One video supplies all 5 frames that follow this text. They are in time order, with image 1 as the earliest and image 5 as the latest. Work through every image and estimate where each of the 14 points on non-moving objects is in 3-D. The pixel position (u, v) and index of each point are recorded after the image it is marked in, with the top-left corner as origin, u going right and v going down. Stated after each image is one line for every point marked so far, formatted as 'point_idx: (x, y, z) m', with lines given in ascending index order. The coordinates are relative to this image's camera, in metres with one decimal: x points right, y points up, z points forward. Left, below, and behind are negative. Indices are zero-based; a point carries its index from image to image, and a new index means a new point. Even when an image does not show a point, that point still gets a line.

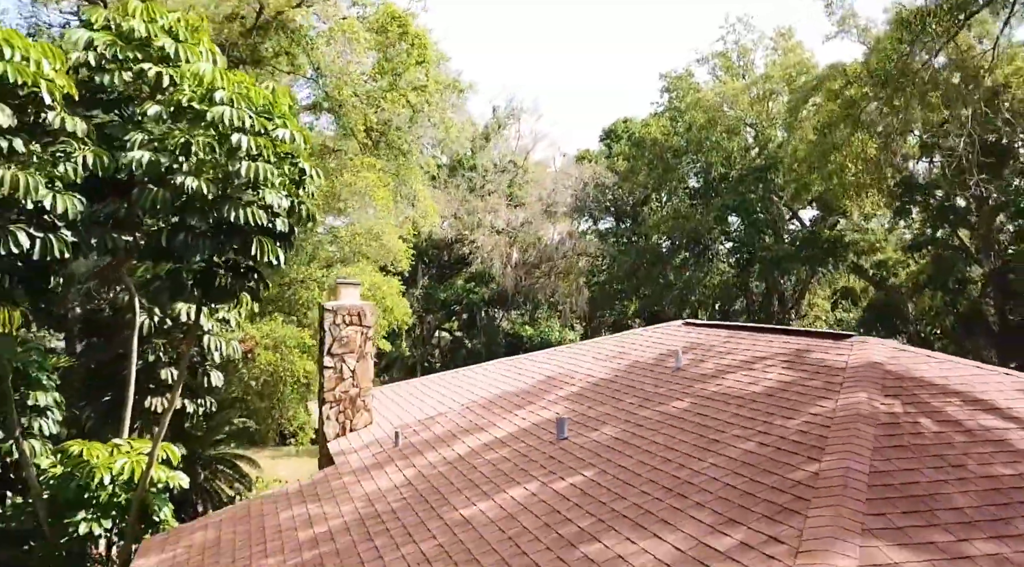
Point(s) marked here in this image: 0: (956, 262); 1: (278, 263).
0: (+10.7, +0.5, +20.1) m
1: (-2.4, +0.2, +8.4) m
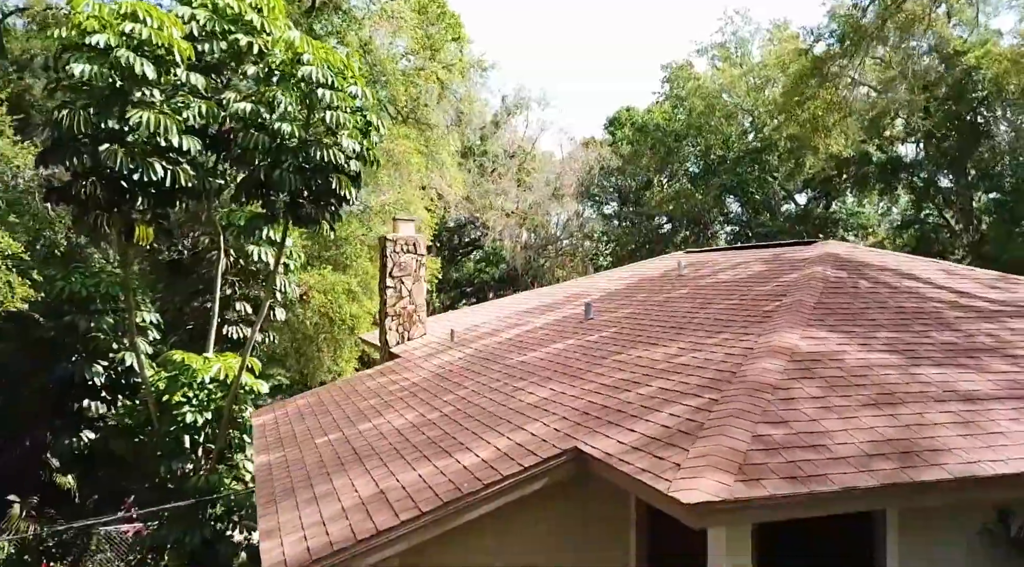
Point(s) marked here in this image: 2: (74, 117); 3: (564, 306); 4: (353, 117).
0: (+11.1, +1.3, +21.9) m
1: (-2.0, +1.0, +10.2) m
2: (-4.6, +1.7, +8.8) m
3: (+0.6, -0.3, +9.8) m
4: (-1.9, +2.0, +10.1) m
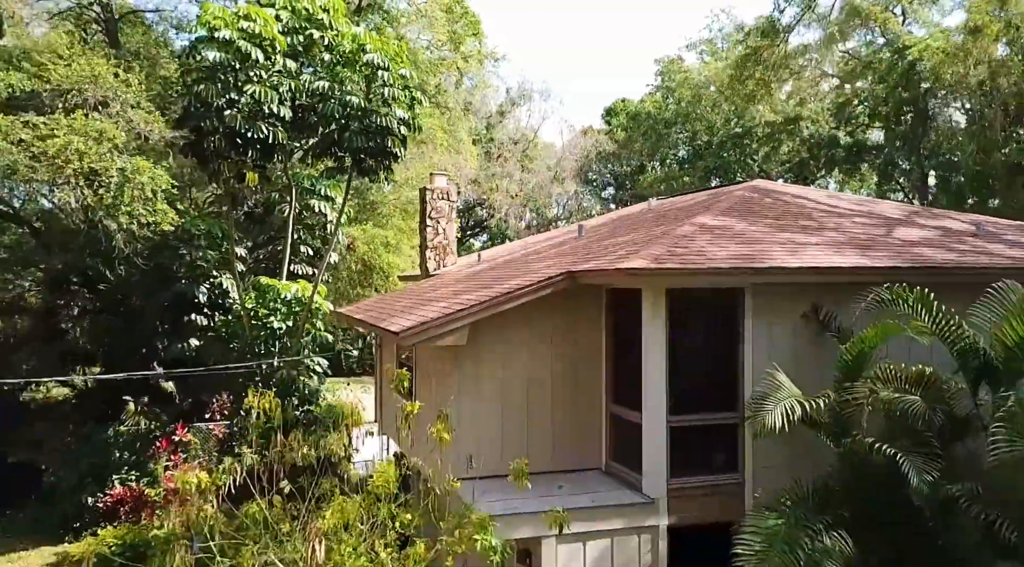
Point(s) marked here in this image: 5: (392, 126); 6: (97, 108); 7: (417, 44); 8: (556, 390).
0: (+11.3, +2.4, +25.1) m
1: (-1.8, +2.0, +13.4) m
2: (-4.4, +2.7, +11.9) m
3: (+0.8, +0.7, +12.9) m
4: (-1.7, +3.0, +13.3) m
5: (-1.9, +2.4, +12.9) m
6: (-6.0, +2.6, +12.1) m
7: (-2.0, +5.1, +17.7) m
8: (+0.4, -1.0, +7.9) m
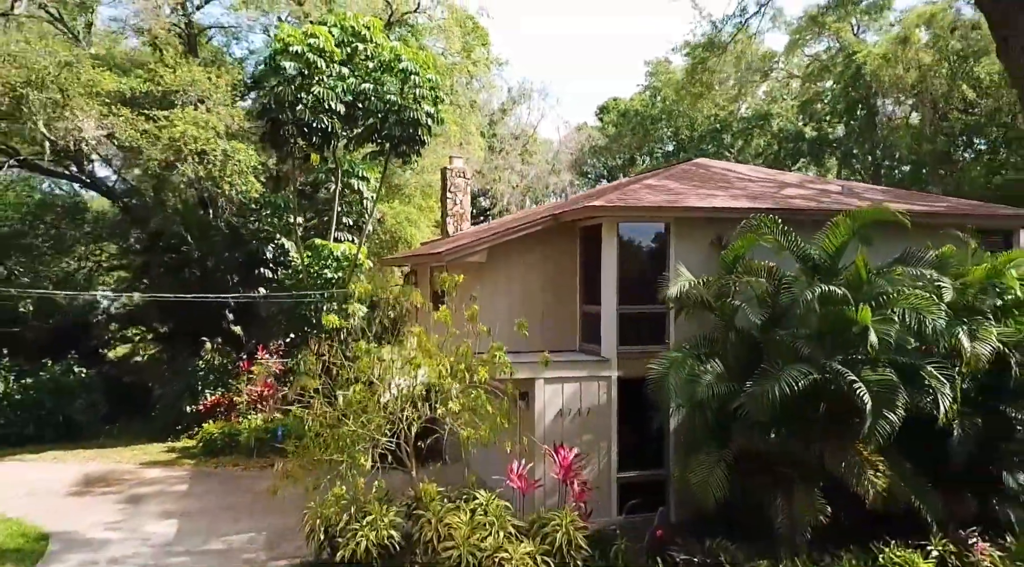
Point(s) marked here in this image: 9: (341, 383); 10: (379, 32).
0: (+11.4, +3.2, +28.7) m
1: (-1.8, +2.9, +17.0) m
2: (-4.3, +3.6, +15.6) m
3: (+0.9, +1.6, +16.6) m
4: (-1.7, +3.8, +16.9) m
5: (-1.8, +3.3, +16.6) m
6: (-5.9, +3.4, +15.7) m
7: (-1.9, +5.9, +21.3) m
8: (+0.5, -0.2, +11.5) m
9: (-1.9, -1.1, +9.3) m
10: (-2.7, +5.1, +17.1) m
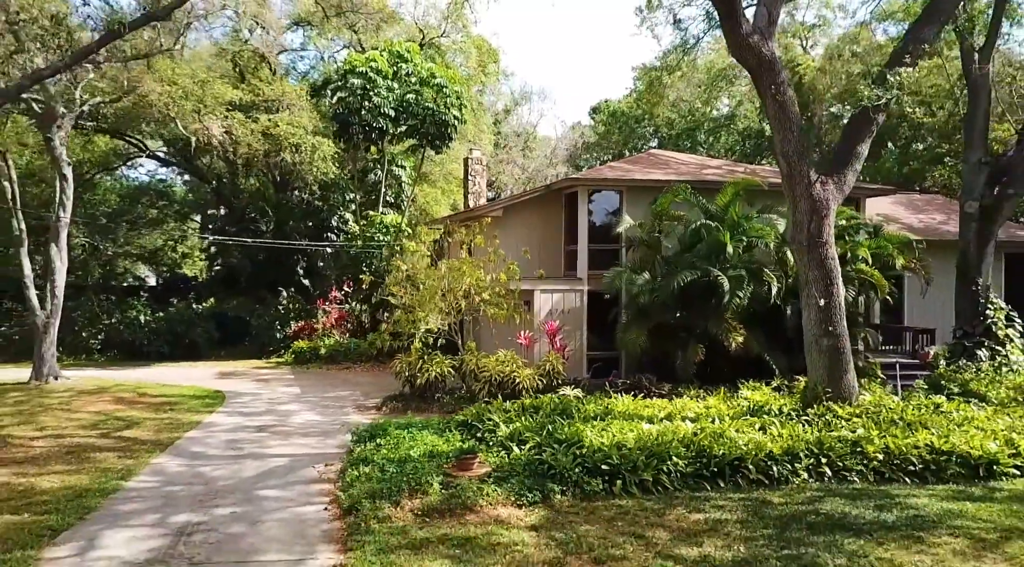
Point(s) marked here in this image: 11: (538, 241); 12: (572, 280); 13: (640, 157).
0: (+11.5, +4.3, +34.4) m
1: (-1.6, +3.9, +22.7) m
2: (-4.2, +4.6, +21.2) m
3: (+1.0, +2.6, +22.2) m
4: (-1.5, +4.9, +22.6) m
5: (-1.7, +4.3, +22.3) m
6: (-5.8, +4.5, +21.4) m
7: (-1.8, +7.0, +27.0) m
8: (+0.6, +0.9, +17.2) m
9: (-1.8, -0.1, +15.0) m
10: (-2.5, +6.2, +22.8) m
11: (+0.5, +0.9, +17.2) m
12: (+1.1, 0.0, +15.9) m
13: (+2.8, +2.8, +19.0) m
